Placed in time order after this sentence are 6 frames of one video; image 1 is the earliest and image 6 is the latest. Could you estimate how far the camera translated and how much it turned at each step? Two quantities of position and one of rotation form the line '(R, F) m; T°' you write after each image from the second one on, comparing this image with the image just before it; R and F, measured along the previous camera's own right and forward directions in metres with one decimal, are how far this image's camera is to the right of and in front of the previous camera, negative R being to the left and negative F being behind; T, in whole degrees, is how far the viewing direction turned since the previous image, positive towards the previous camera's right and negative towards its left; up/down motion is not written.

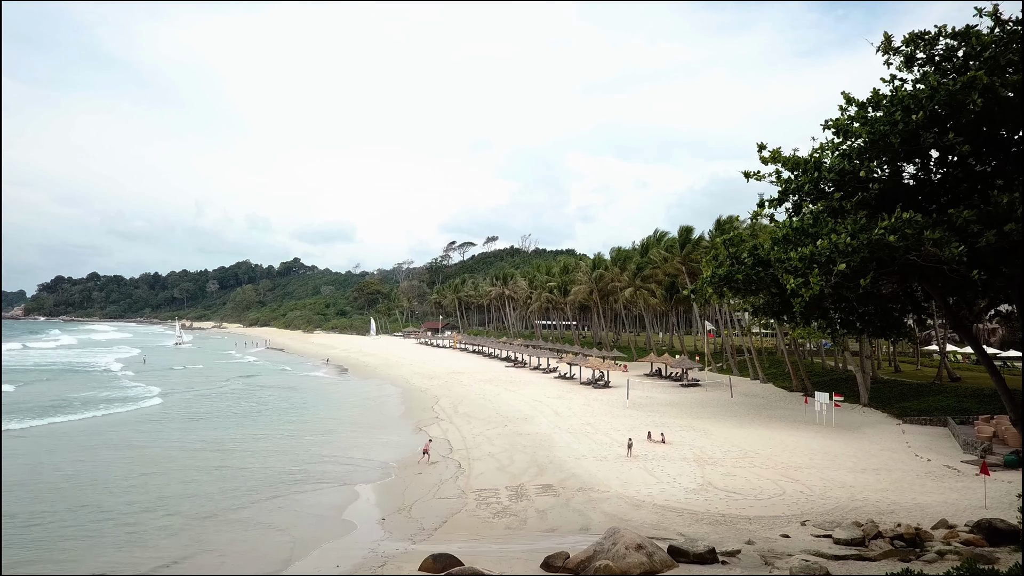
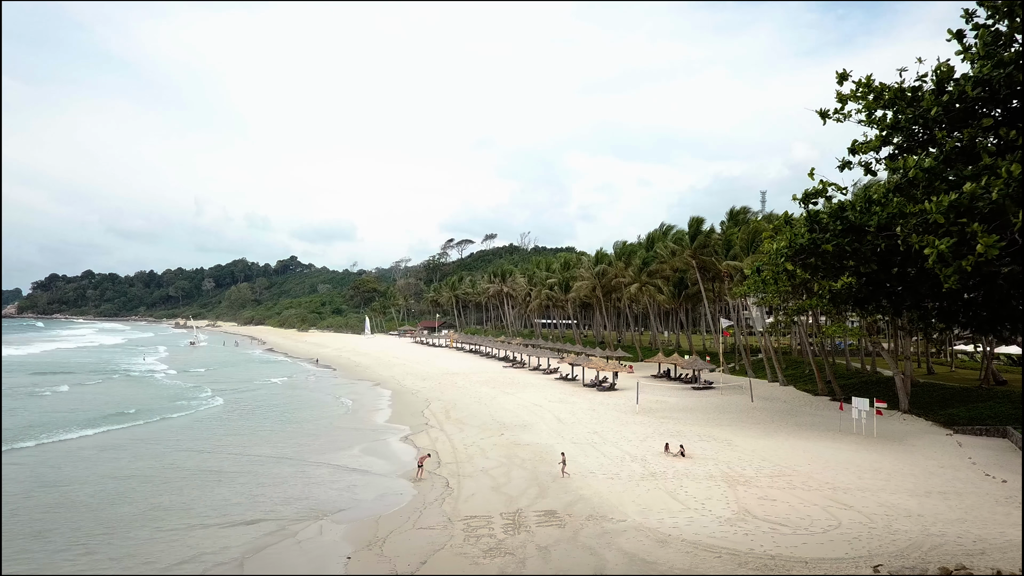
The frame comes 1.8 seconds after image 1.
(+0.1, +2.7) m; 0°
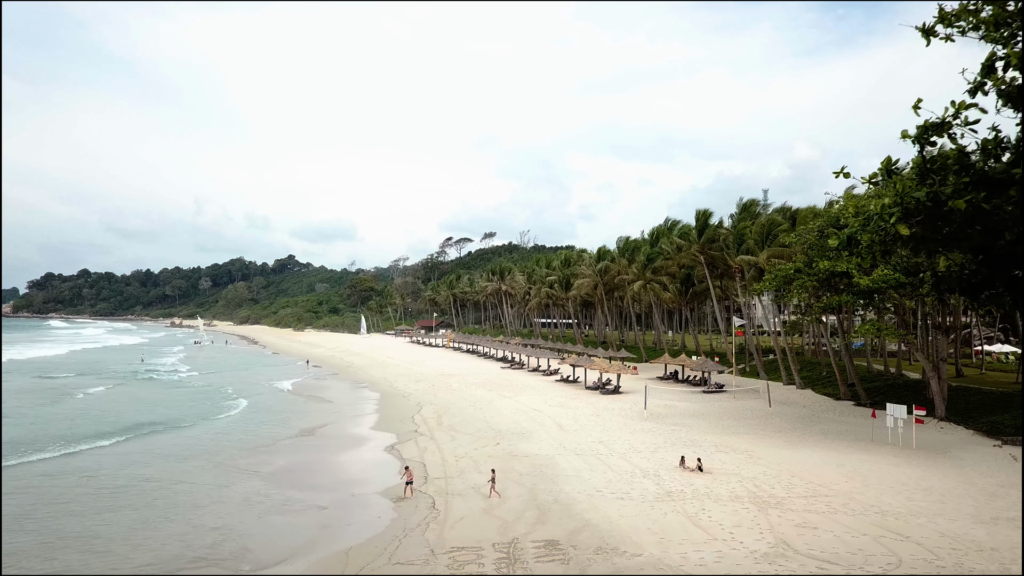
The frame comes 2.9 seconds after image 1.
(+0.1, +2.1) m; 0°
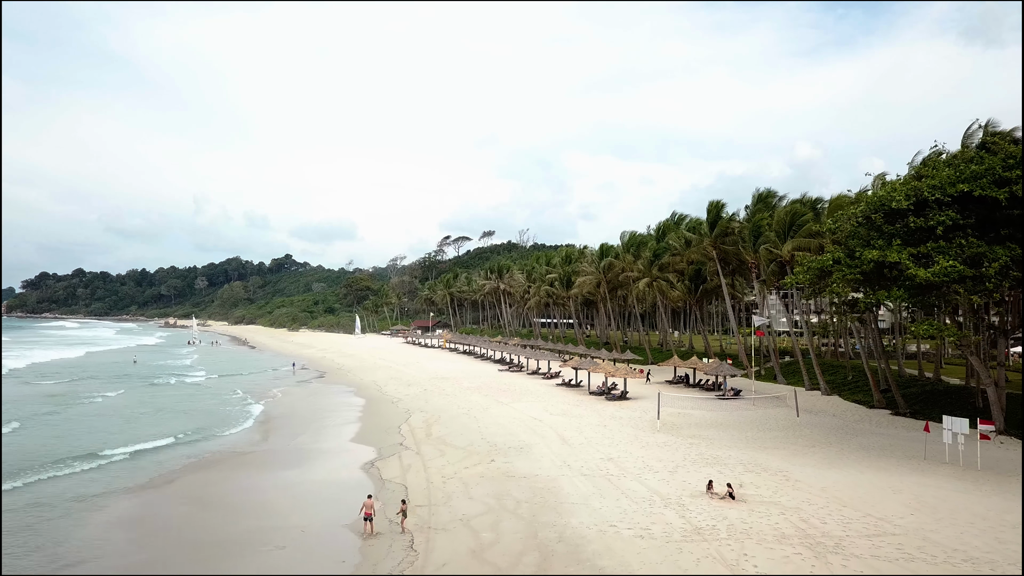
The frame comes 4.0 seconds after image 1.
(+0.1, +2.5) m; 0°
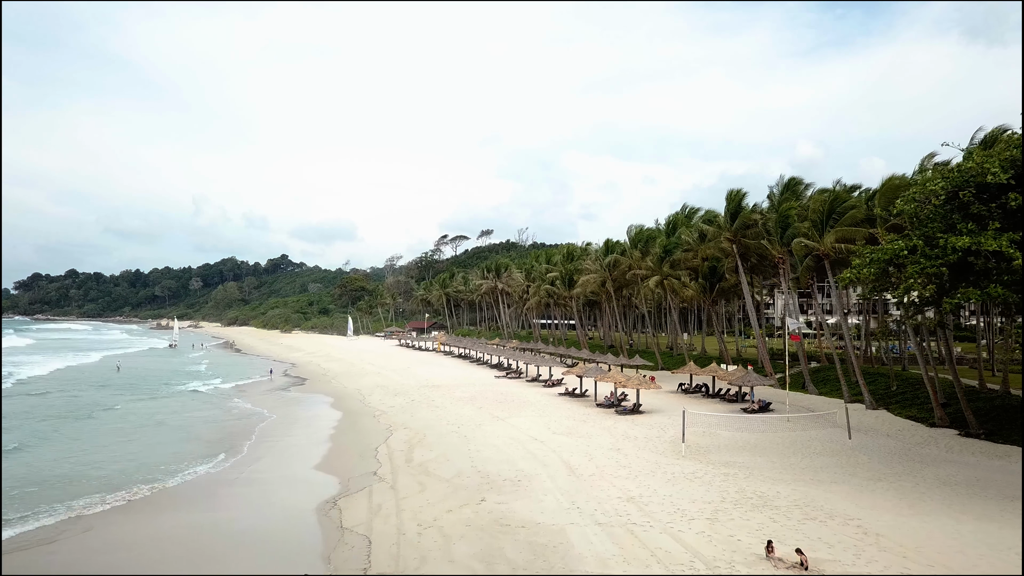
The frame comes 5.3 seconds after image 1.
(+0.1, +3.5) m; 0°
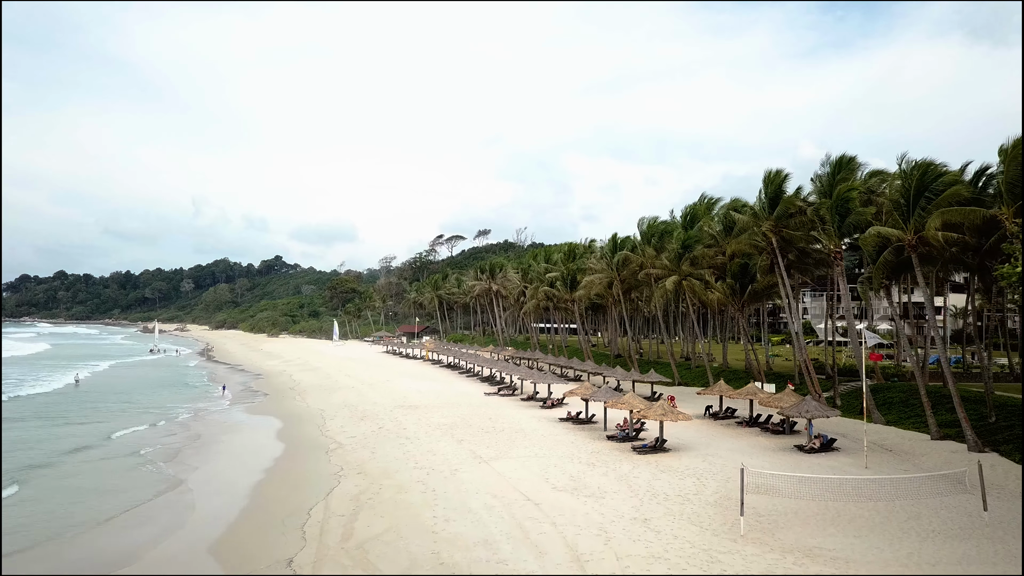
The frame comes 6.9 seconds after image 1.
(+0.4, +5.5) m; 0°
